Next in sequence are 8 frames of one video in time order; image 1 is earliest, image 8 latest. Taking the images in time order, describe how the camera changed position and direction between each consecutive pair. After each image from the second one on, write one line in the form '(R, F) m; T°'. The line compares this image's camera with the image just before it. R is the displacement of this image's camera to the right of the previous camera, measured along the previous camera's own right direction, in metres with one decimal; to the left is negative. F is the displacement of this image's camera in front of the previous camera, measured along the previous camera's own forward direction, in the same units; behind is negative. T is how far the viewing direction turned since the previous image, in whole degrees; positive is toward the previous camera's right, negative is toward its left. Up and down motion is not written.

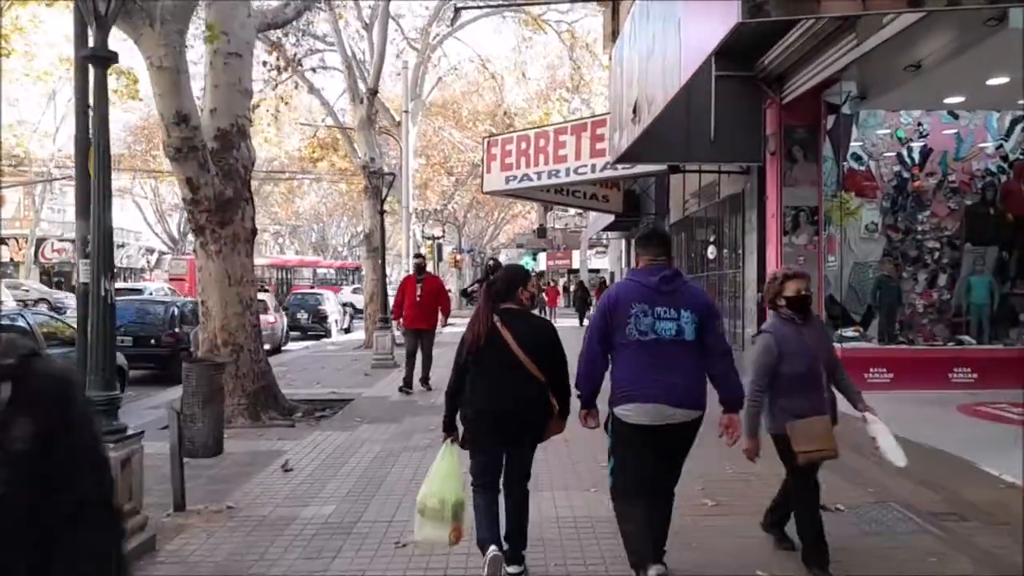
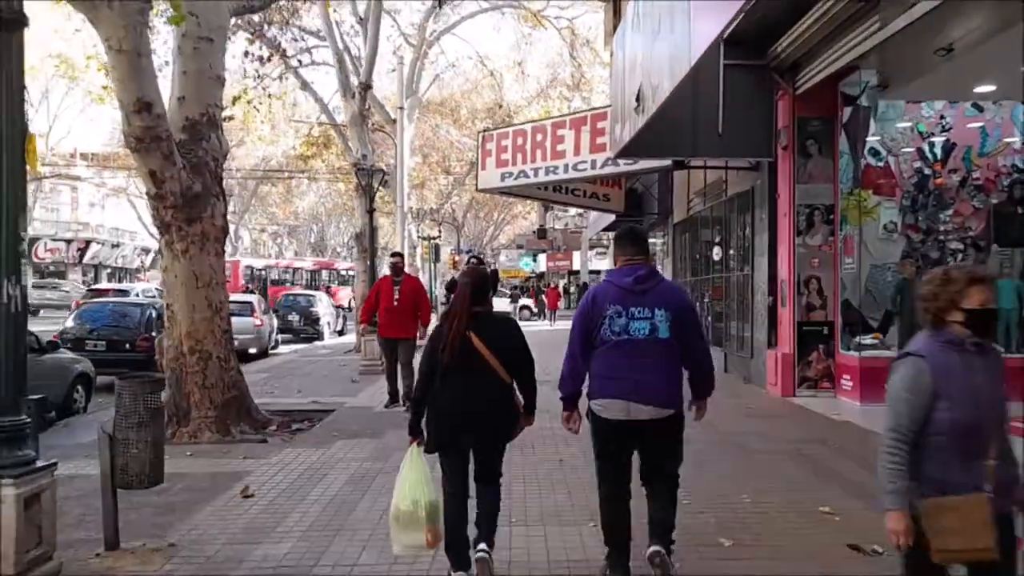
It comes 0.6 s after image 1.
(+0.1, +0.9) m; 0°
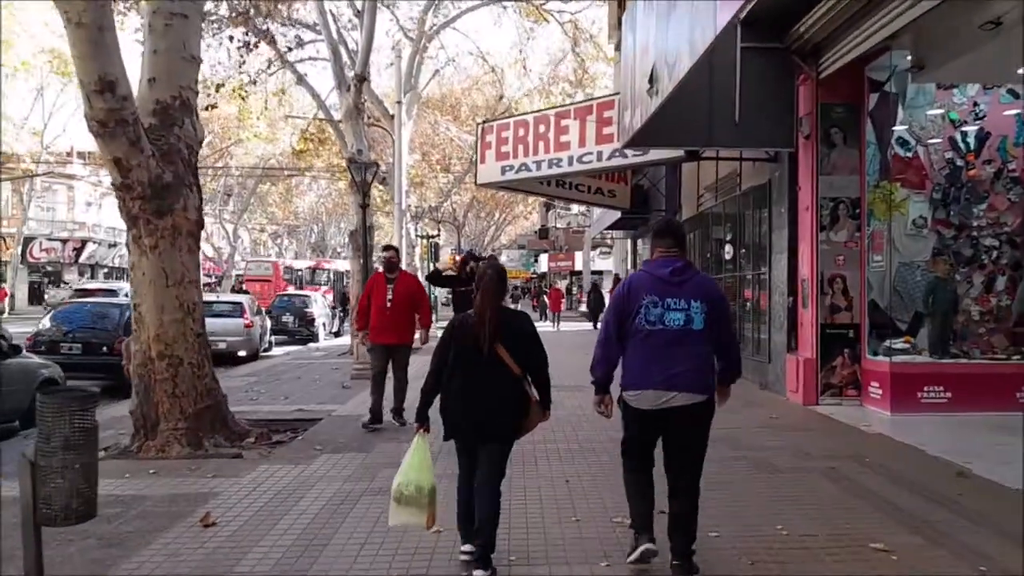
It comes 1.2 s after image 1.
(0.0, +0.9) m; 0°
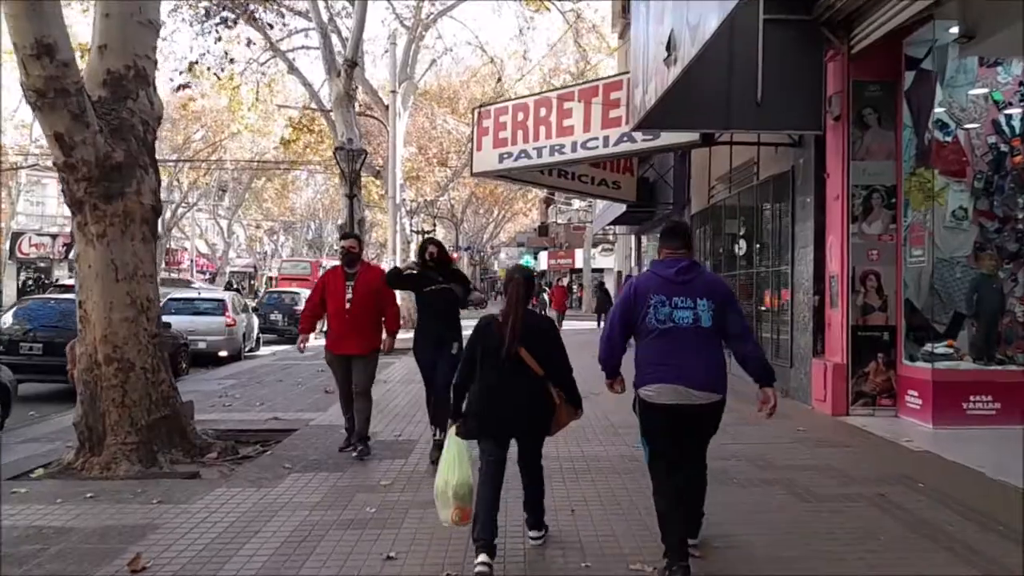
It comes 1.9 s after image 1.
(0.0, +1.1) m; 0°
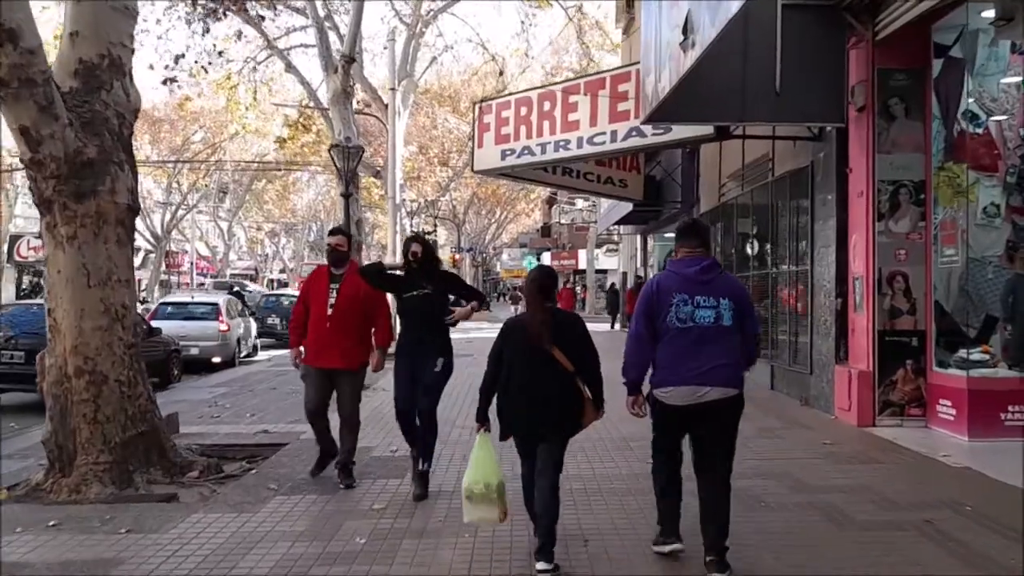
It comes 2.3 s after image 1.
(0.0, +0.6) m; 0°
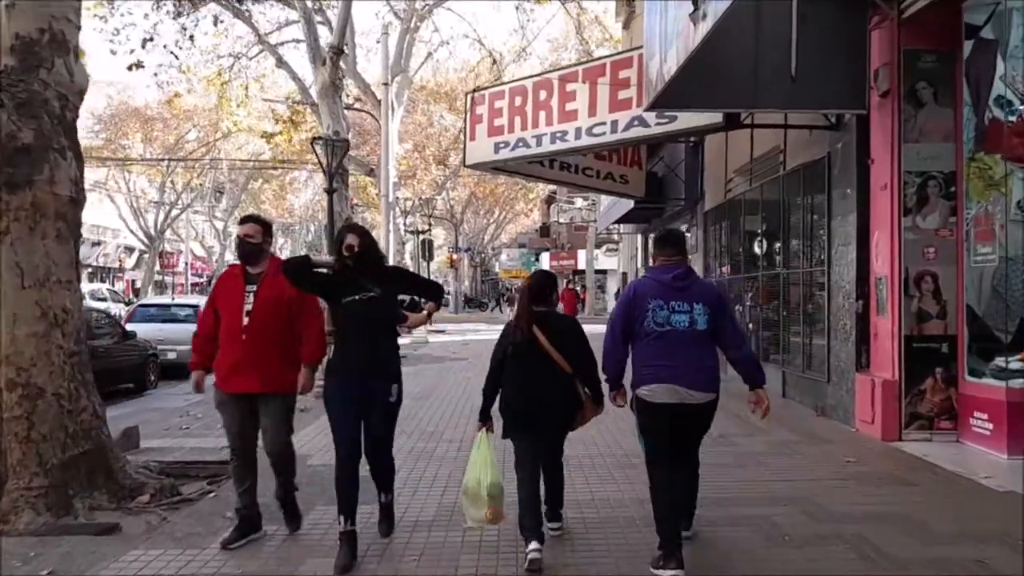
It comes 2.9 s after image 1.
(+0.1, +0.8) m; 0°
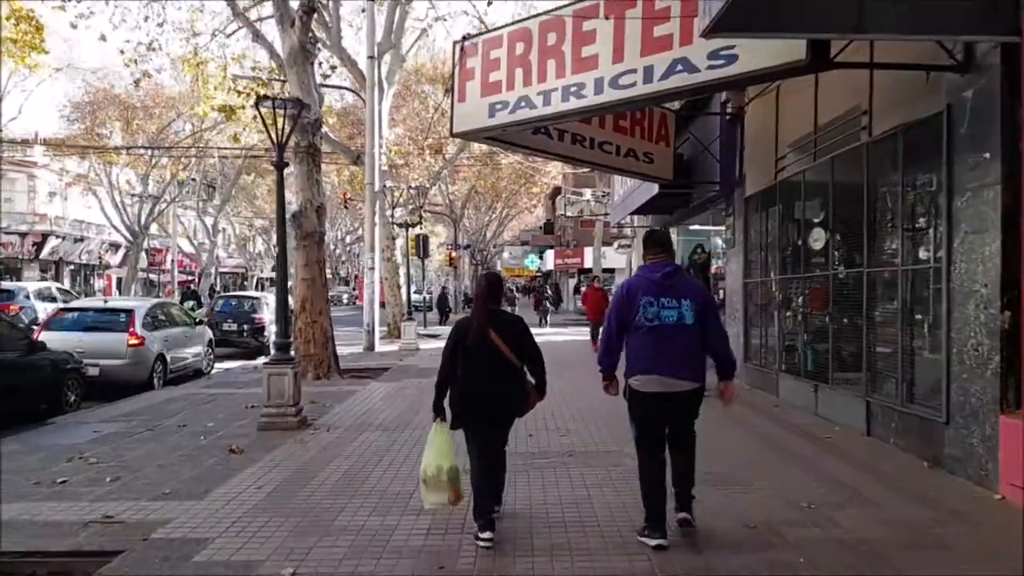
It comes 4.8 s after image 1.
(0.0, +2.8) m; 0°
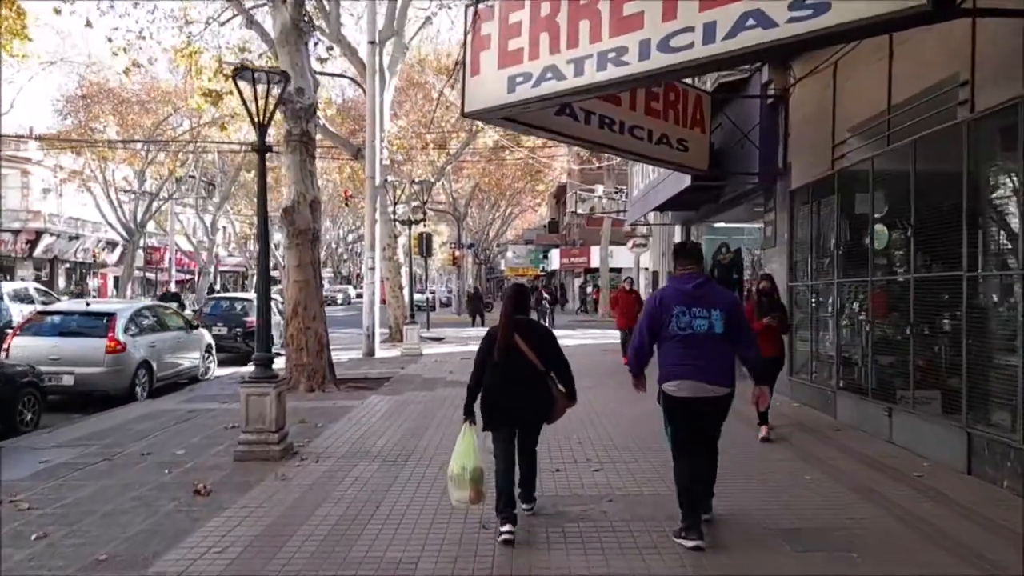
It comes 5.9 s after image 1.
(-0.3, +1.5) m; 0°
